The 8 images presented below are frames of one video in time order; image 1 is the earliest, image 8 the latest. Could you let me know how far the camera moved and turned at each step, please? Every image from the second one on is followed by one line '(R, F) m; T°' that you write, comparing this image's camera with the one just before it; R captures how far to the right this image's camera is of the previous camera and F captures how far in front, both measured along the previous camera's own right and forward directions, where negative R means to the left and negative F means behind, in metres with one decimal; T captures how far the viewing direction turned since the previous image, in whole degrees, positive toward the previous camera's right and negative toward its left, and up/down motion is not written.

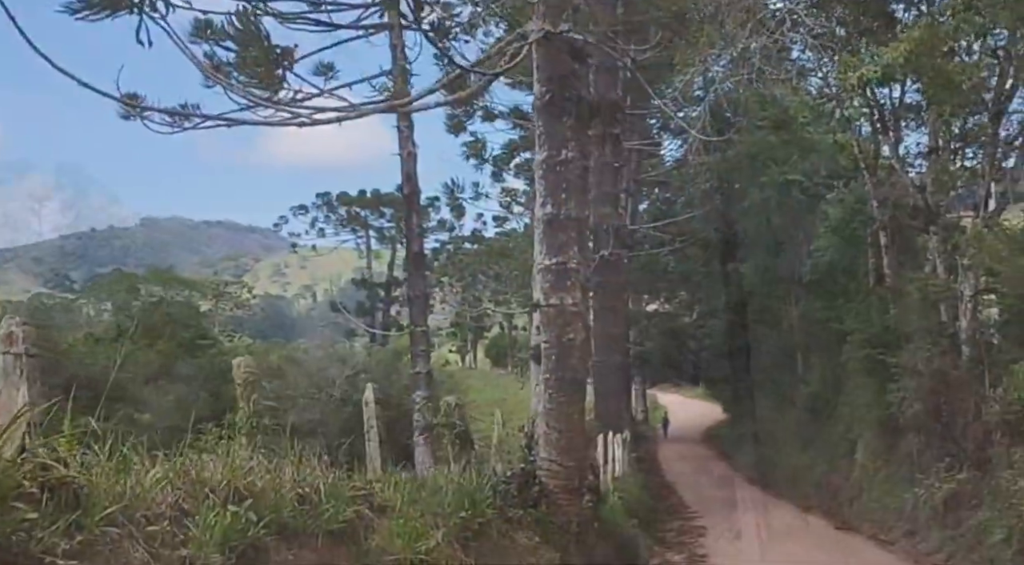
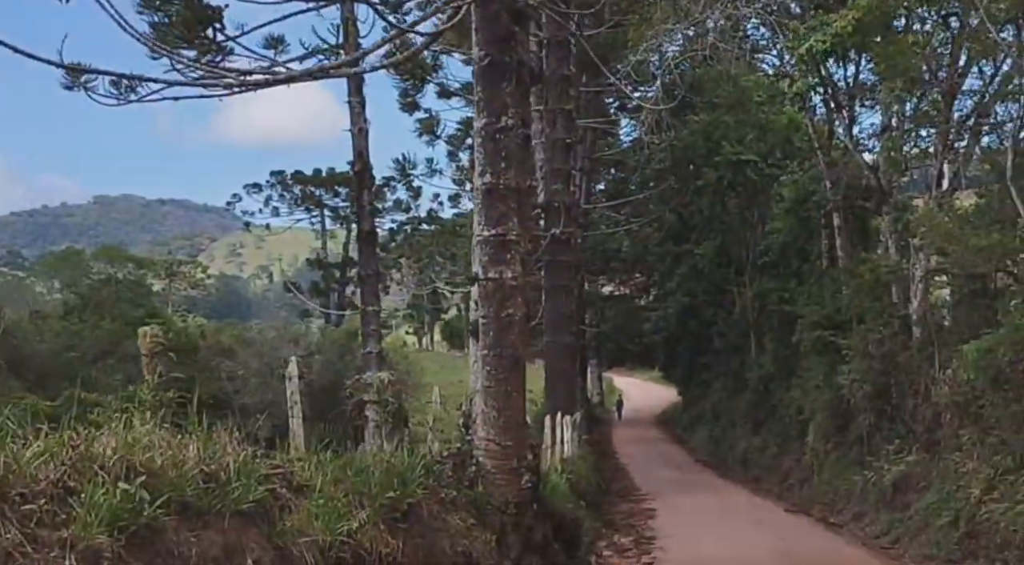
(+0.1, +0.3) m; +2°
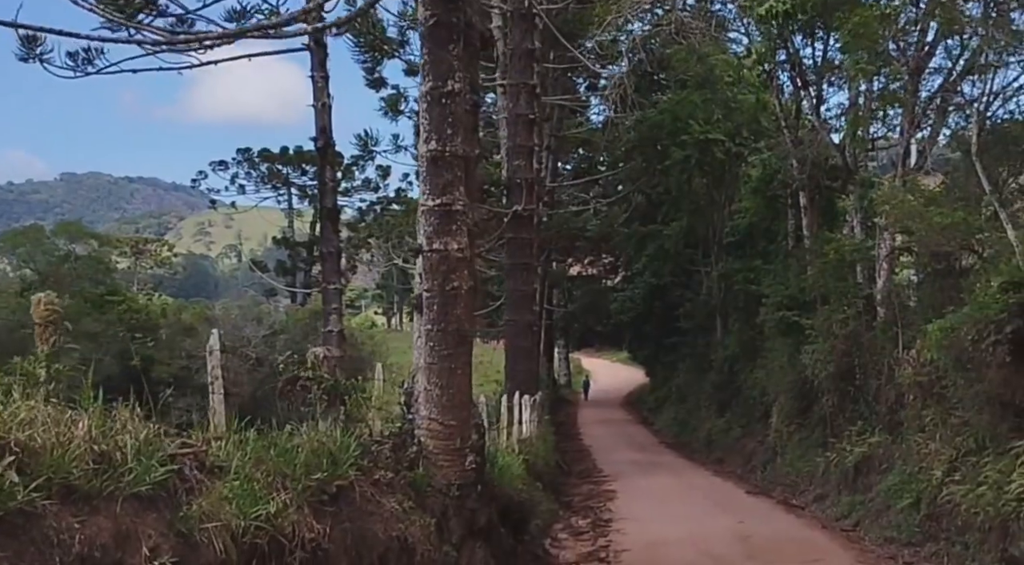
(+0.1, +0.3) m; +2°
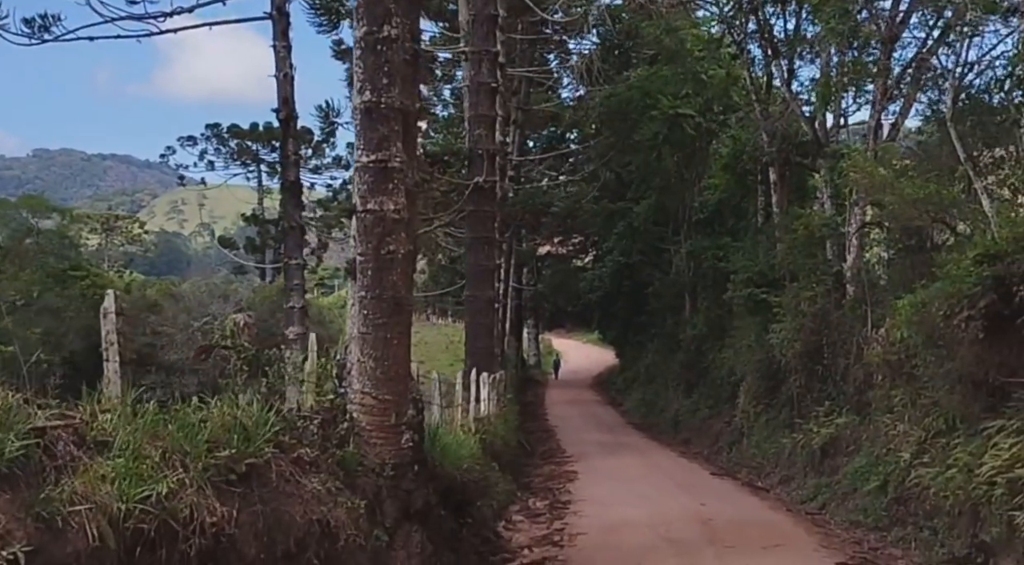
(+0.2, +0.4) m; +1°
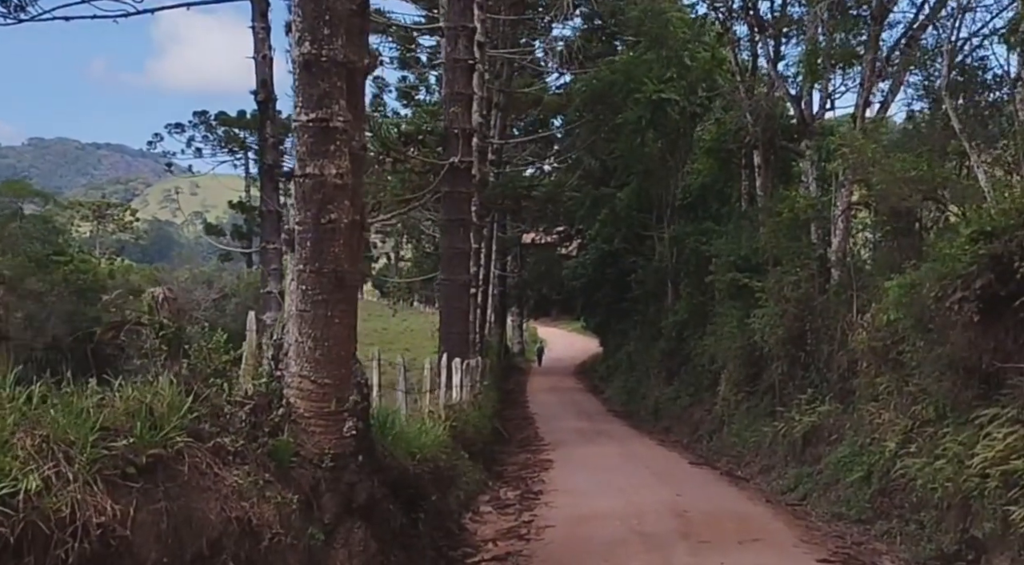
(+0.2, +0.5) m; +1°
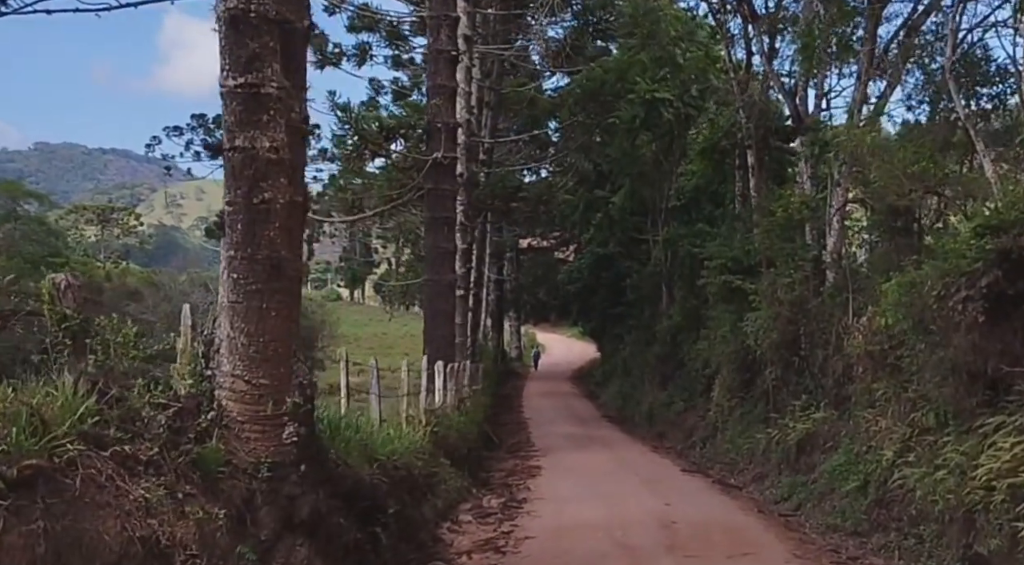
(+0.2, +0.5) m; 0°
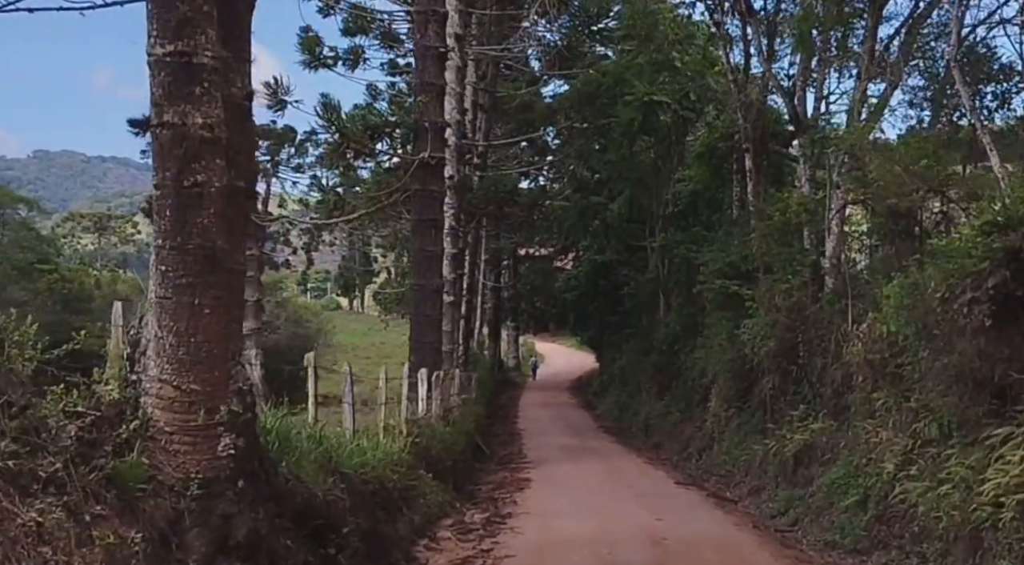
(+0.2, +0.4) m; 0°
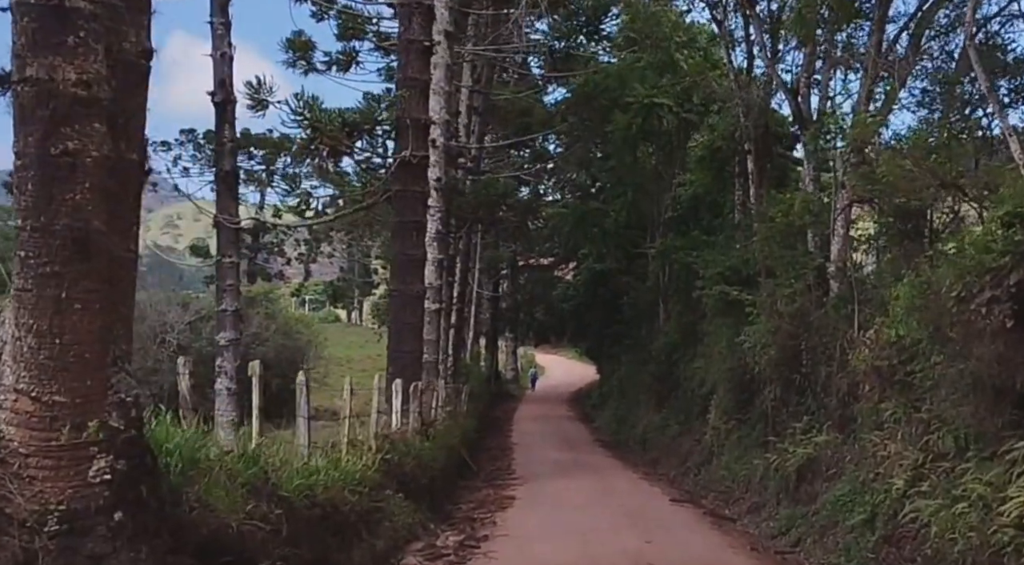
(+0.2, +0.7) m; 0°
